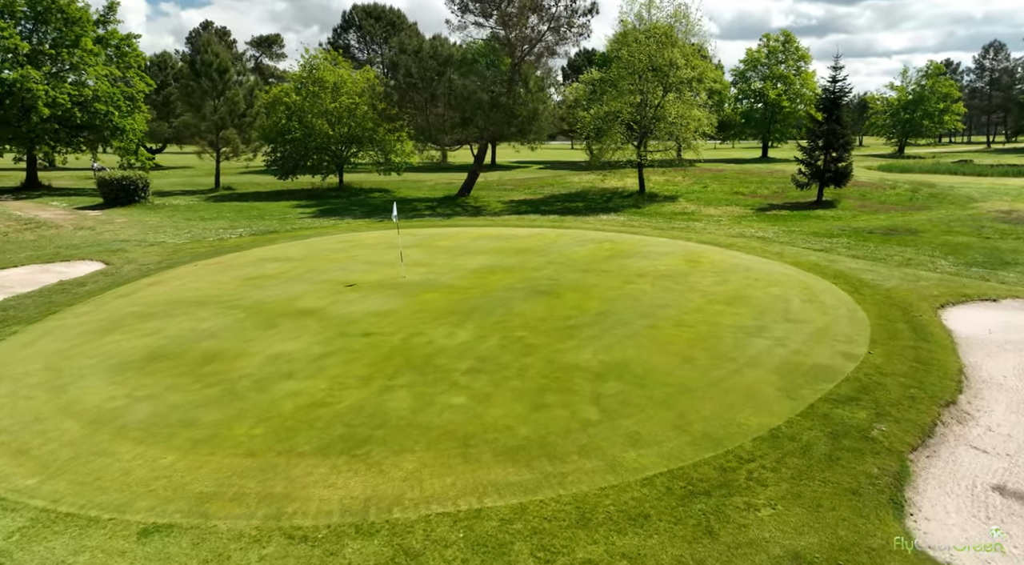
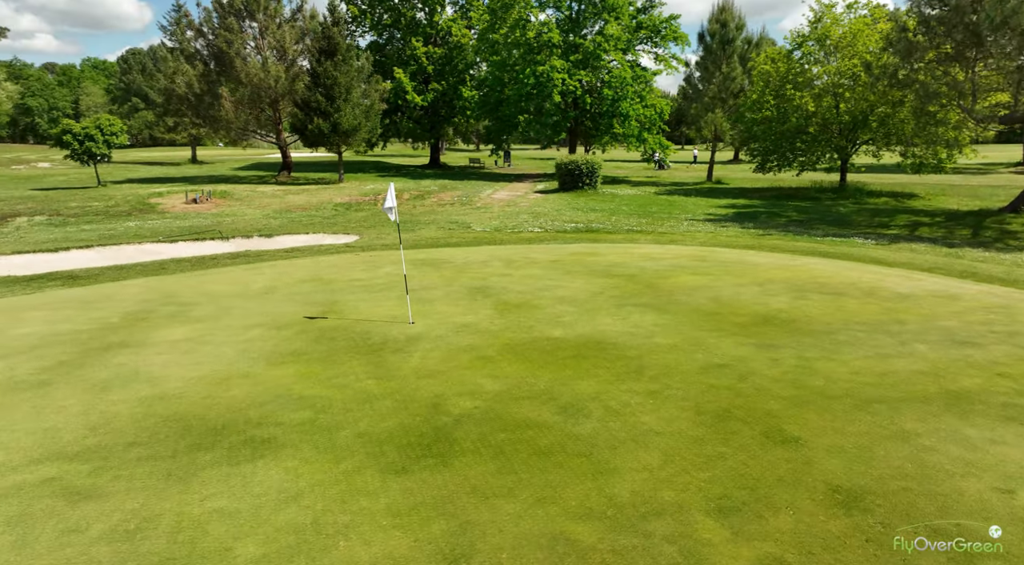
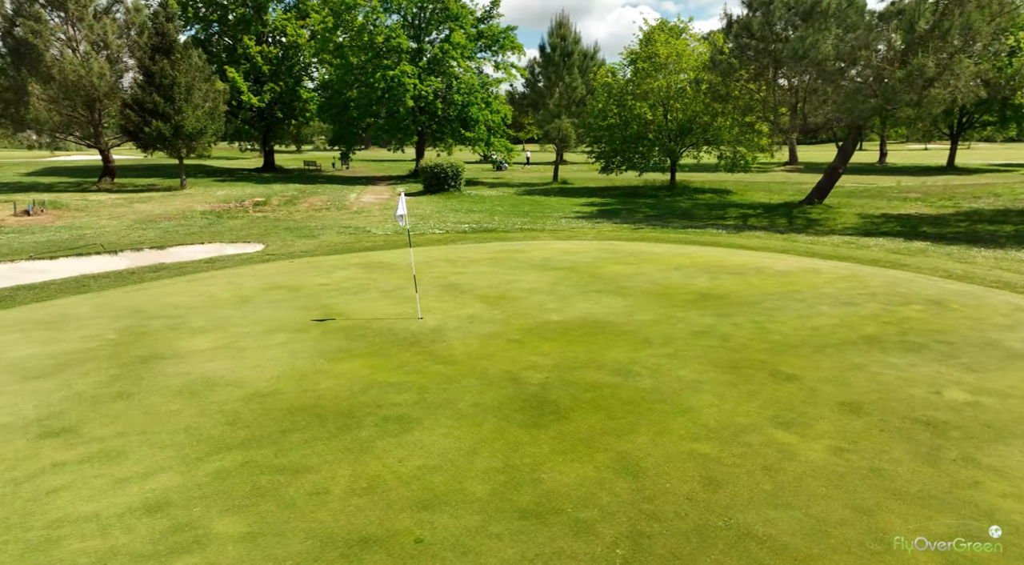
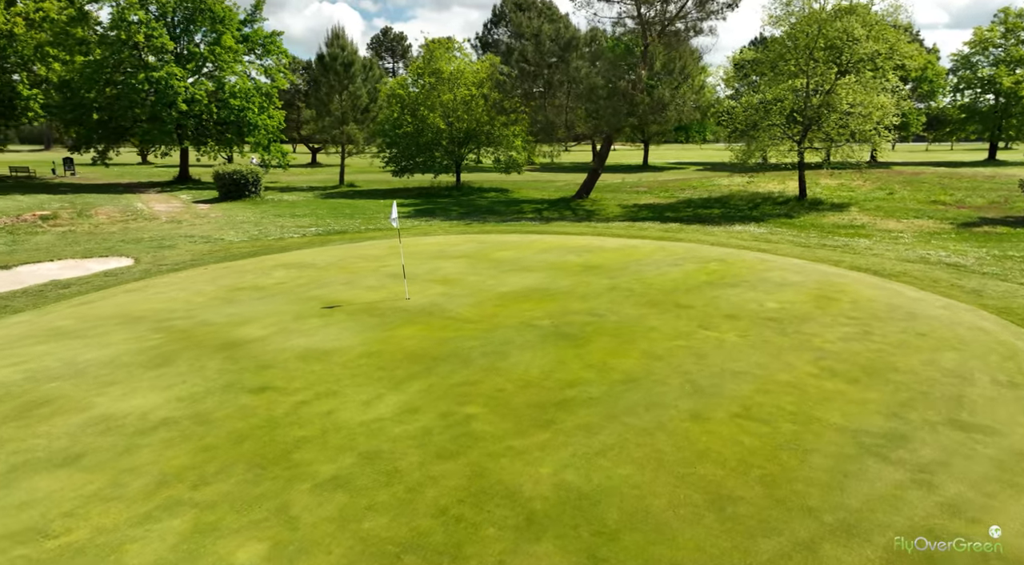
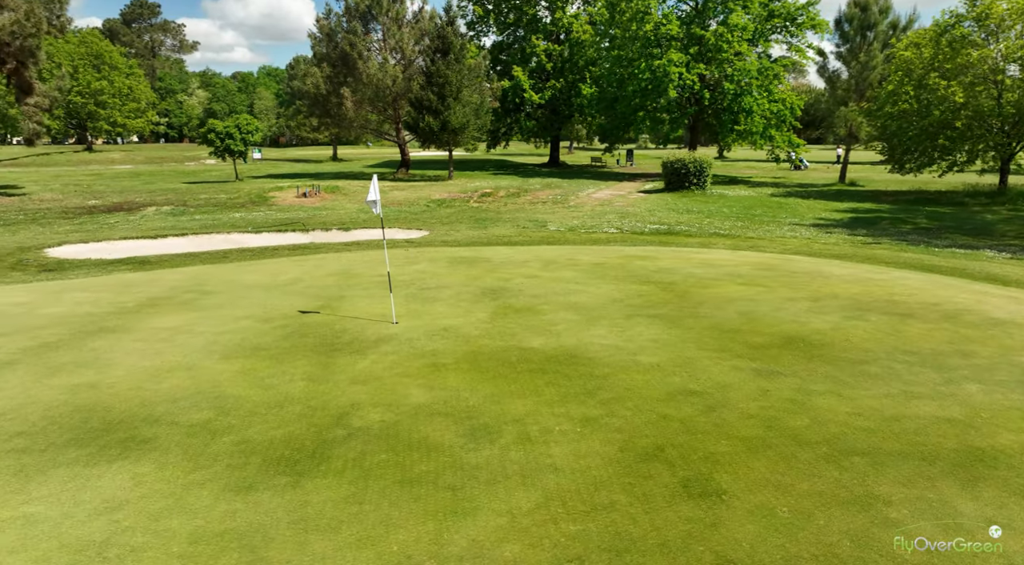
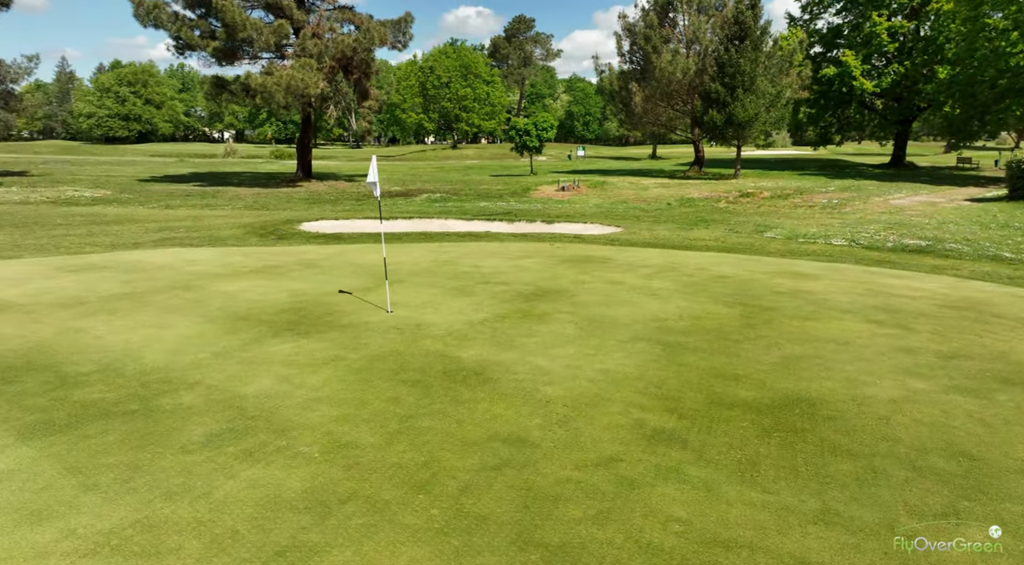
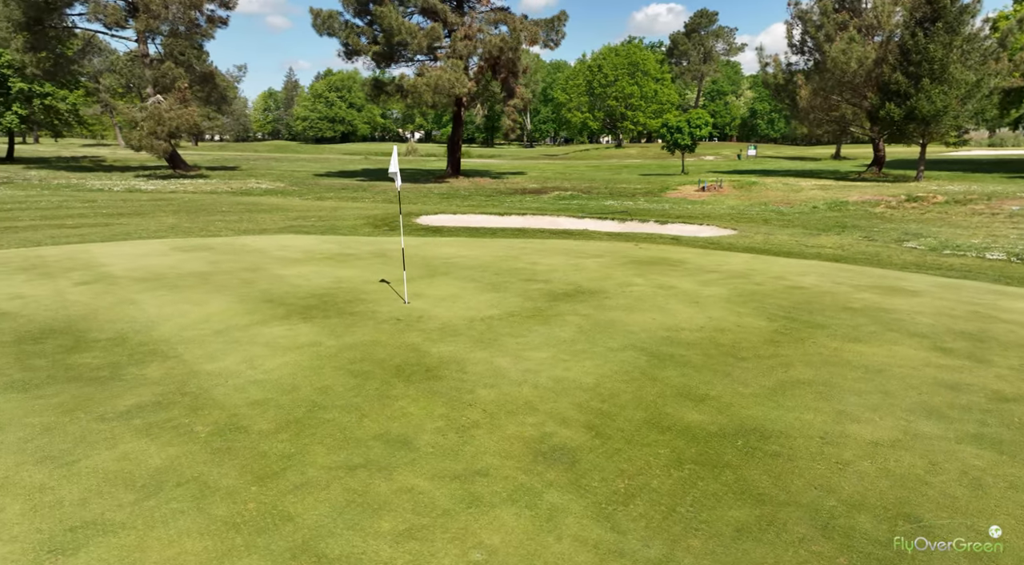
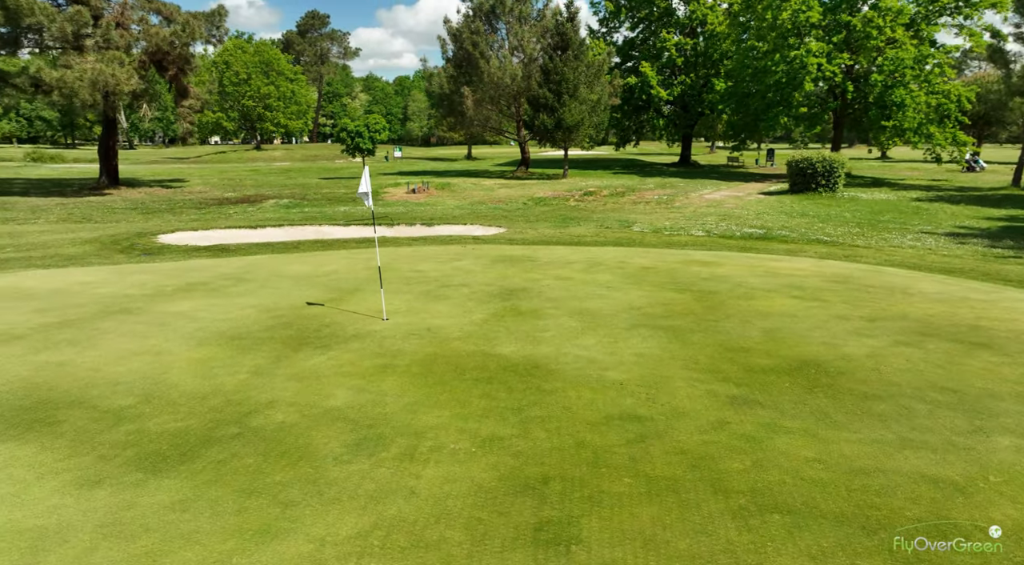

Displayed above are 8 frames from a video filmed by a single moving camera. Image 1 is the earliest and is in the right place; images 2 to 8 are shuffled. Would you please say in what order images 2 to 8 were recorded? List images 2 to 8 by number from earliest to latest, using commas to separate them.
4, 3, 2, 5, 8, 6, 7
